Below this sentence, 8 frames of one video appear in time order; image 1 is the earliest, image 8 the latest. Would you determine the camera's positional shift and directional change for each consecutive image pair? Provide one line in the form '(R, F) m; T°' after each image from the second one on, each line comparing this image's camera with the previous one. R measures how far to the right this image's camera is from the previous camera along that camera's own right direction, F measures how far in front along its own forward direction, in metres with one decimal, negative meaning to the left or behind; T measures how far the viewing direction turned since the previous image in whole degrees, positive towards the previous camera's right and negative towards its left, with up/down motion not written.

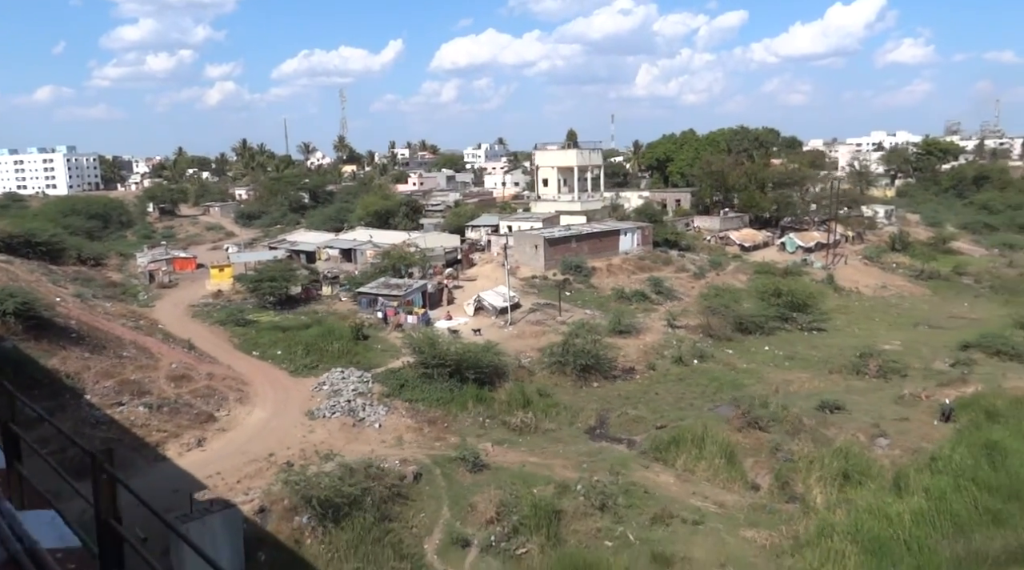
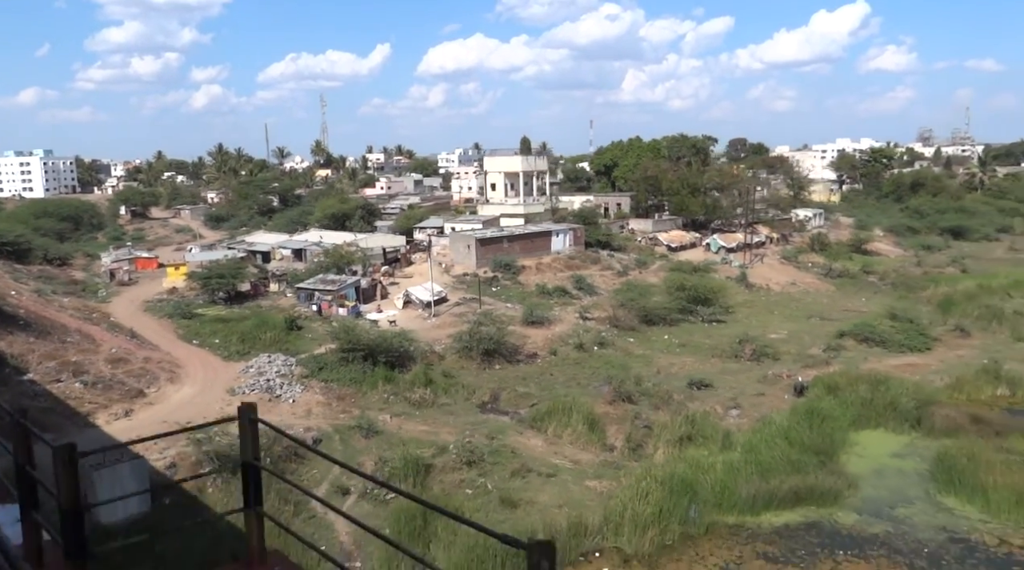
(+1.6, -1.9) m; +1°
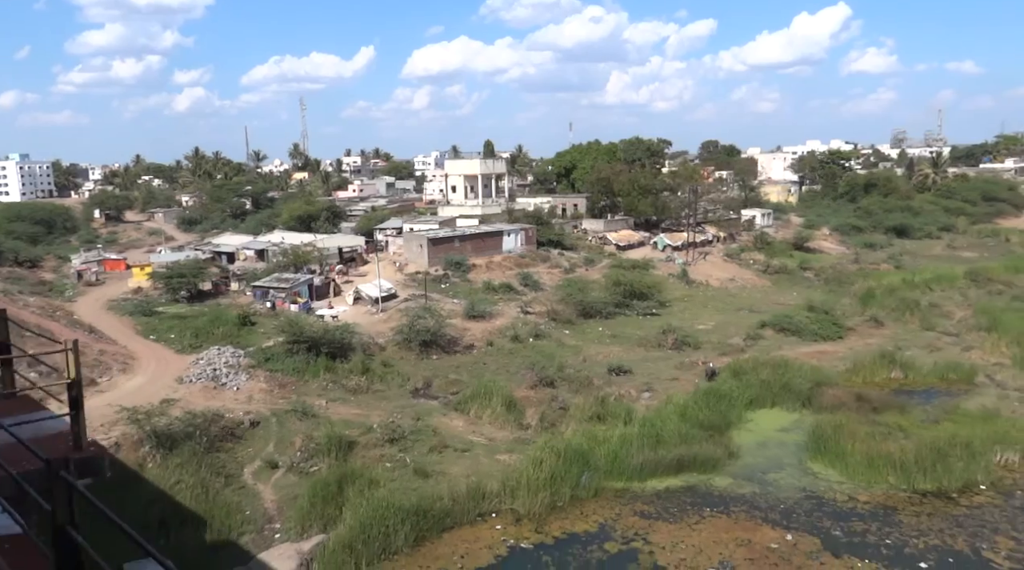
(+1.1, -1.3) m; +1°
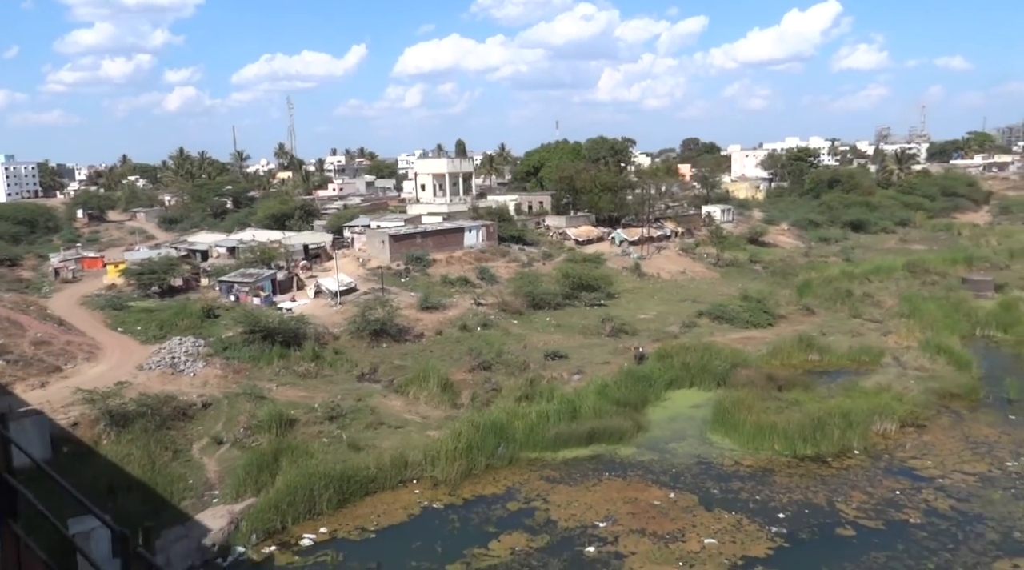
(+1.1, -1.3) m; +1°
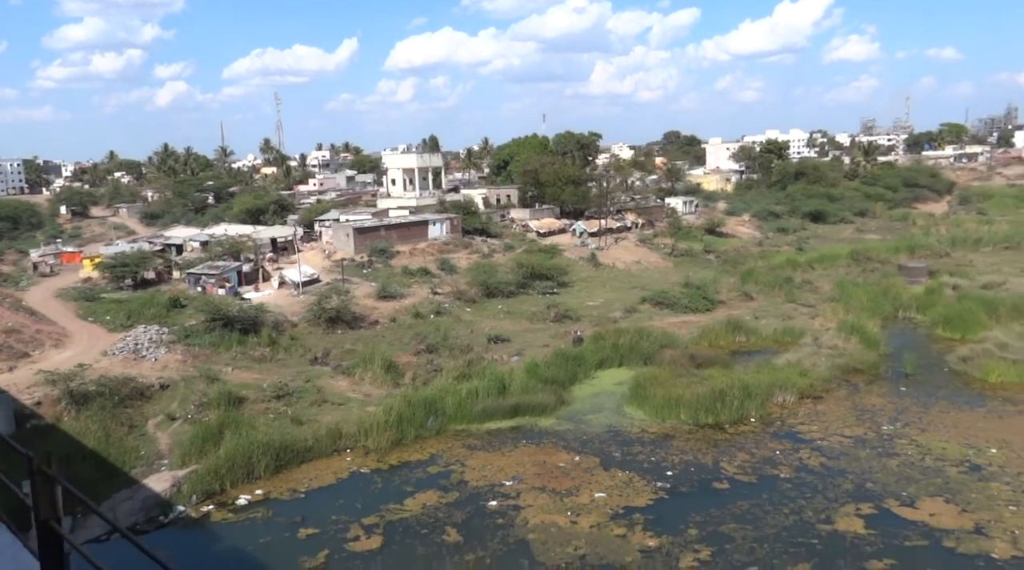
(+1.1, -1.2) m; +1°
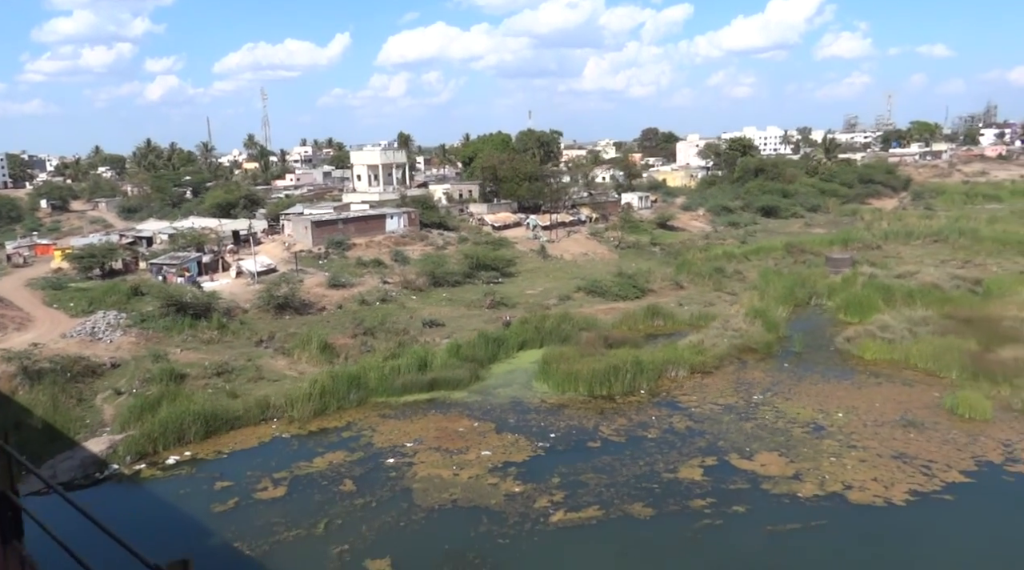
(+1.5, -1.6) m; +1°
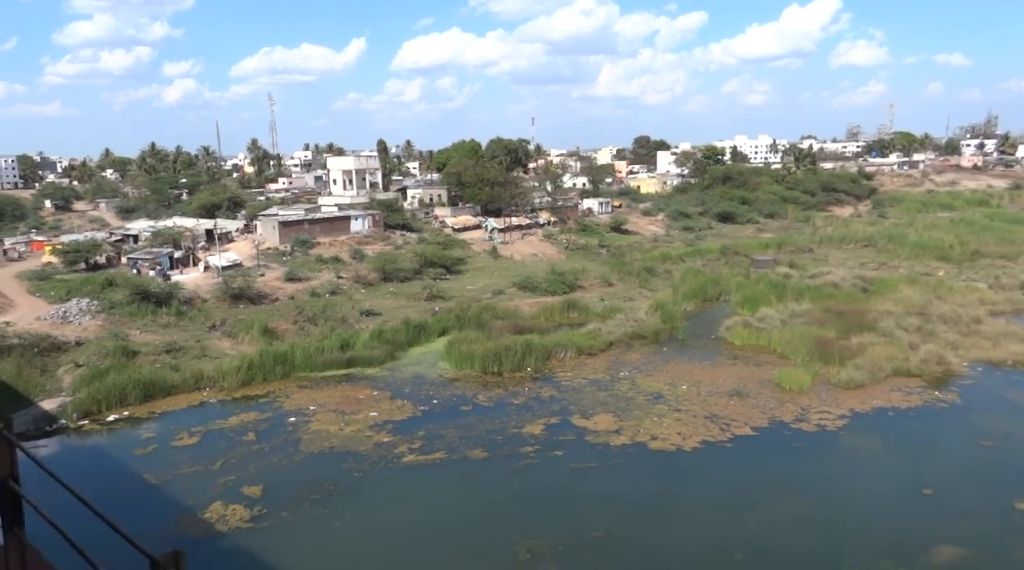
(+2.3, -2.5) m; 0°
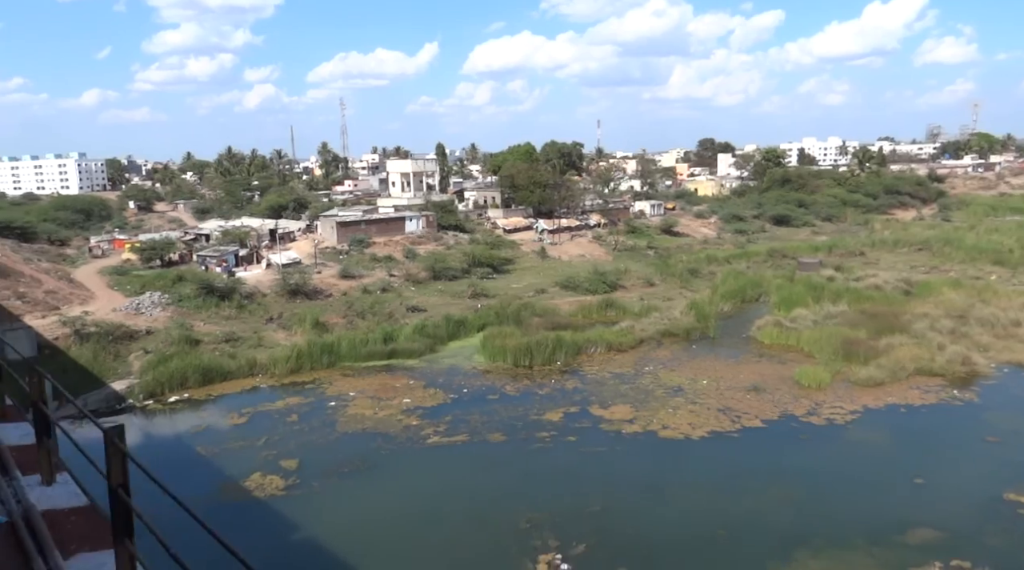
(+0.8, -0.9) m; -5°
